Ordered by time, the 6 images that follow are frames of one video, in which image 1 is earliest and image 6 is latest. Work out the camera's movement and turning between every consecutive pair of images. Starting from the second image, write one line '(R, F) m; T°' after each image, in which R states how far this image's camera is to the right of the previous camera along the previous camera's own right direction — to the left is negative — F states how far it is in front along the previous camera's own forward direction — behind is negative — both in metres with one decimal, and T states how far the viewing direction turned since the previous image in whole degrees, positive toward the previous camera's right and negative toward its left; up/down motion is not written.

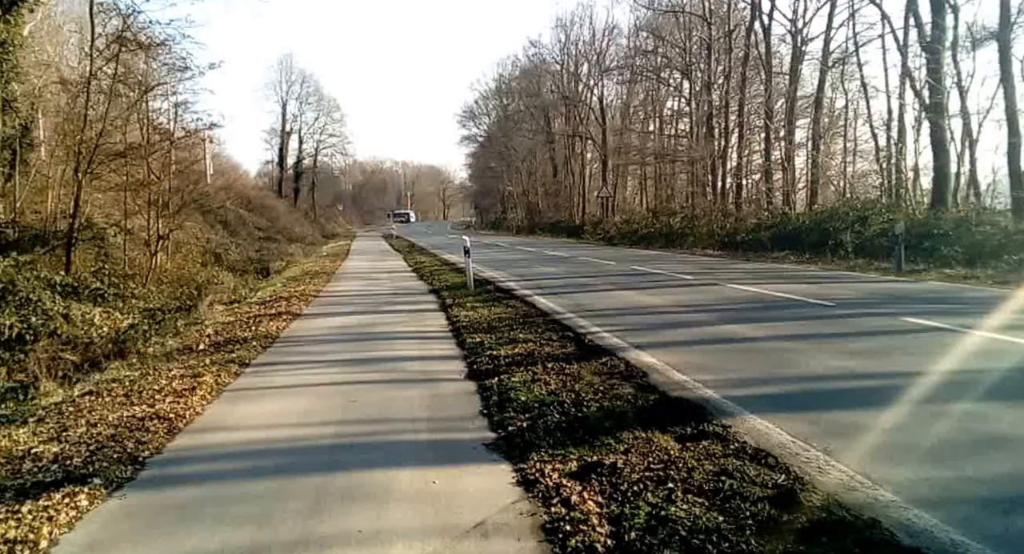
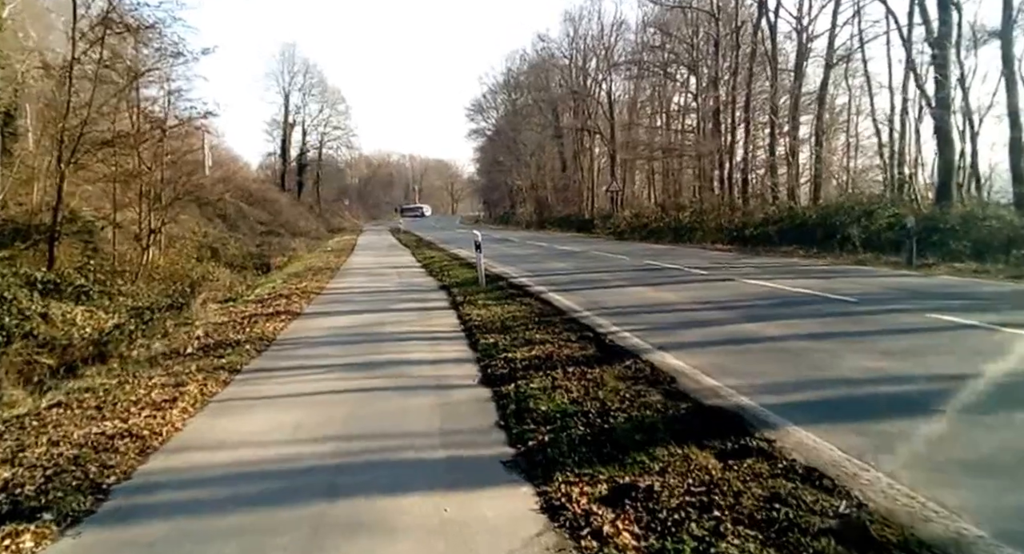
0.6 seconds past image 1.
(-0.1, +0.7) m; 0°
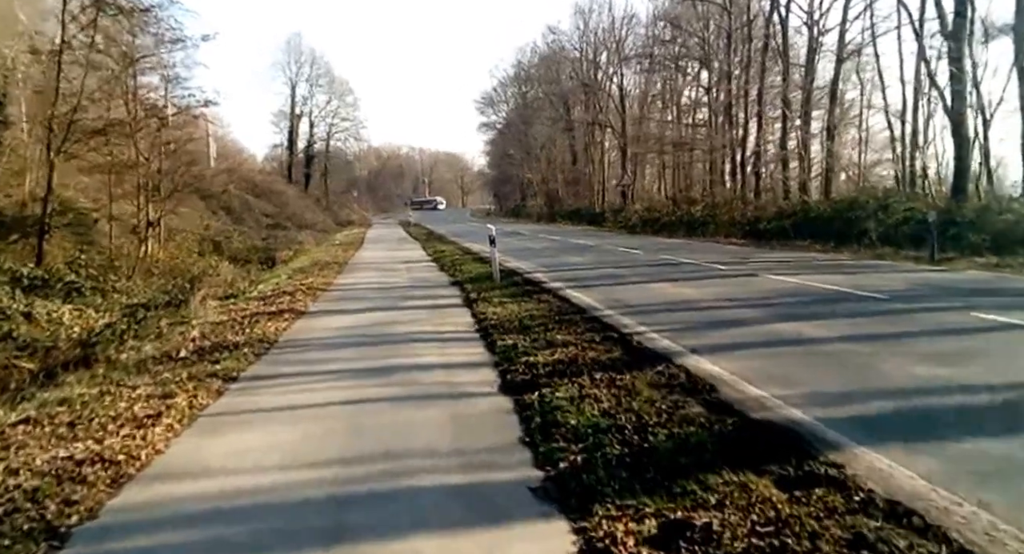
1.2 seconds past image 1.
(-0.1, +0.7) m; -1°
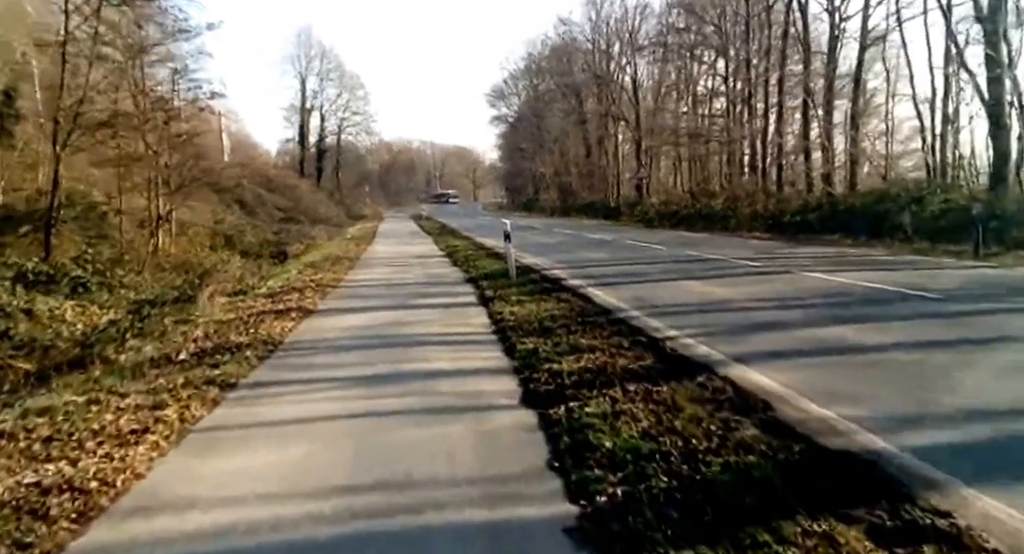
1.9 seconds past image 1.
(-0.1, +0.7) m; -1°
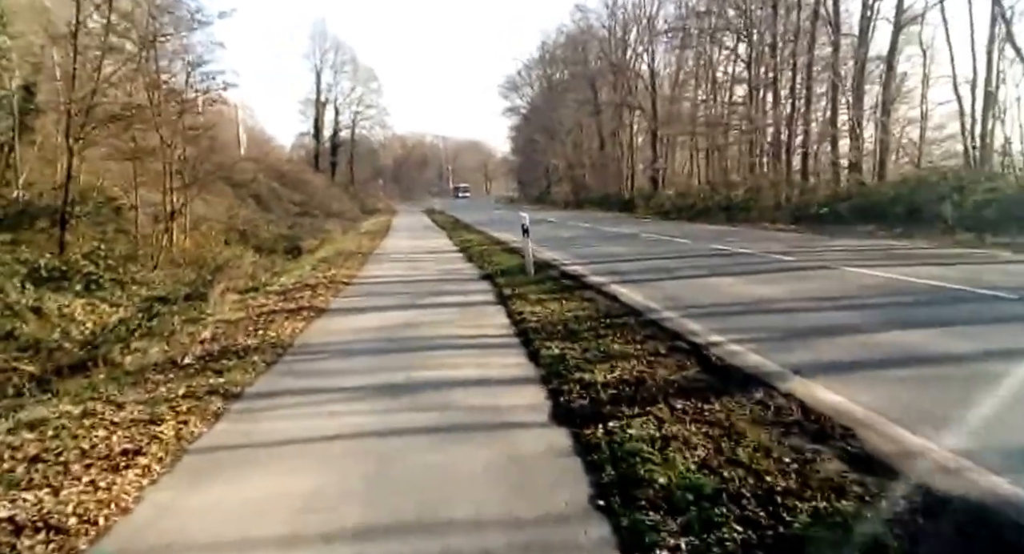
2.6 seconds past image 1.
(-0.1, +0.7) m; -1°
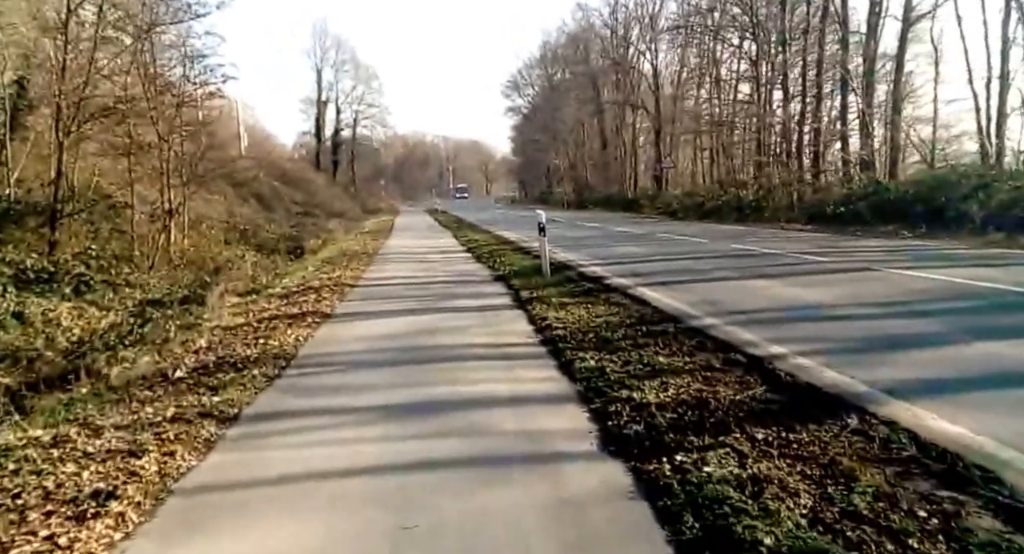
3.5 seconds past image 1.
(-0.3, +0.9) m; 0°
